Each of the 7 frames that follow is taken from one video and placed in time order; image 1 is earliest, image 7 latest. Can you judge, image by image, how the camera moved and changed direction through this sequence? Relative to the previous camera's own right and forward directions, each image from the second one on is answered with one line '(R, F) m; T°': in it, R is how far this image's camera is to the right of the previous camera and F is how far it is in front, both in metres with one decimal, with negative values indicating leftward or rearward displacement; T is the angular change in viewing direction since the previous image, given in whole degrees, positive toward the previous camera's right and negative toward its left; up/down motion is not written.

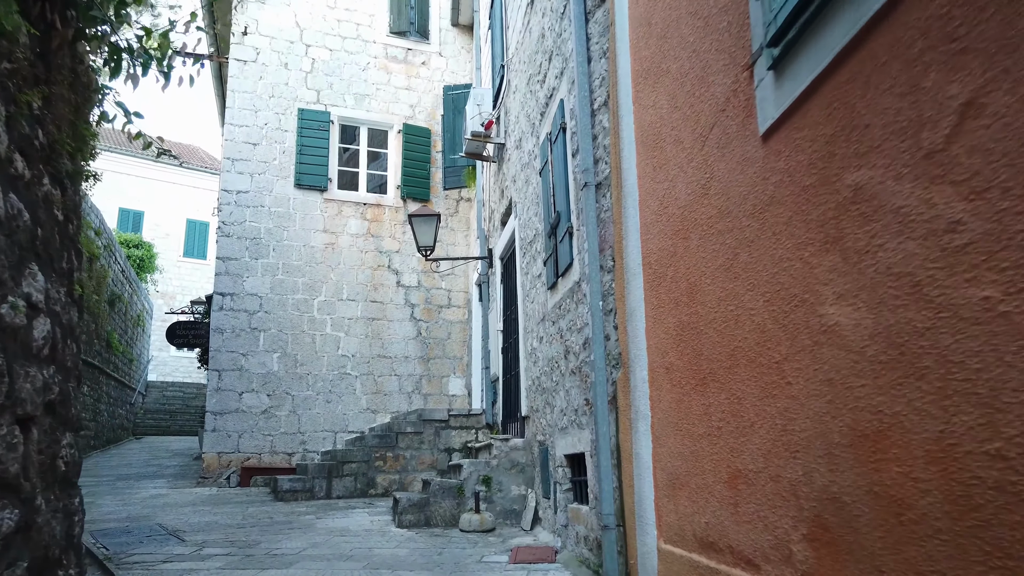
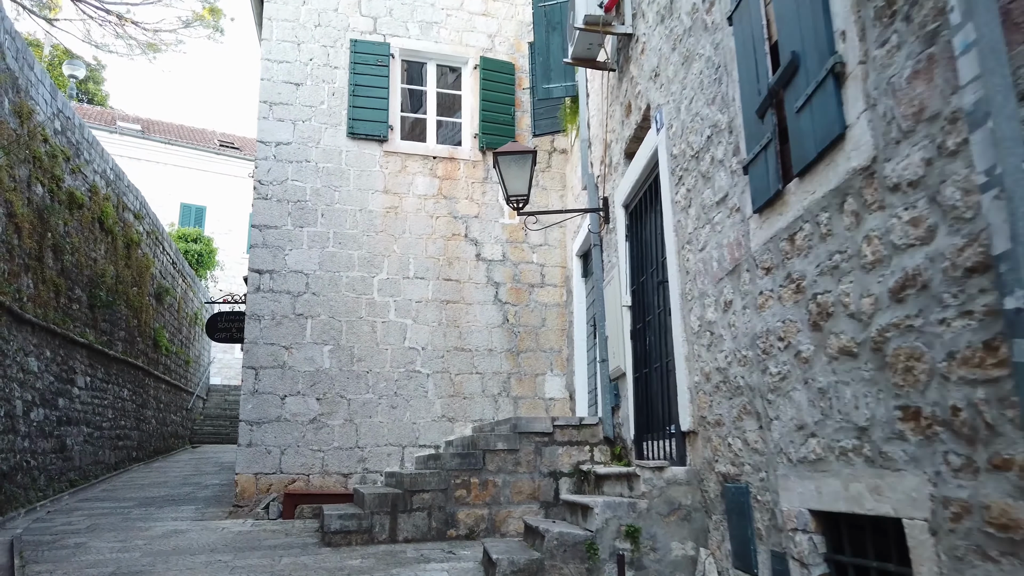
(-0.4, +1.9) m; -5°
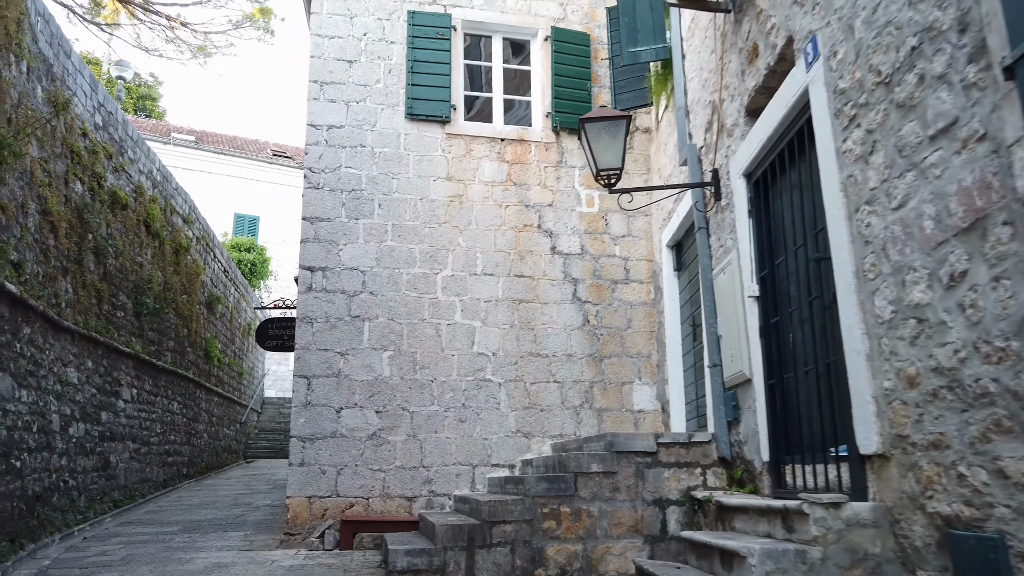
(-0.3, +0.8) m; -4°
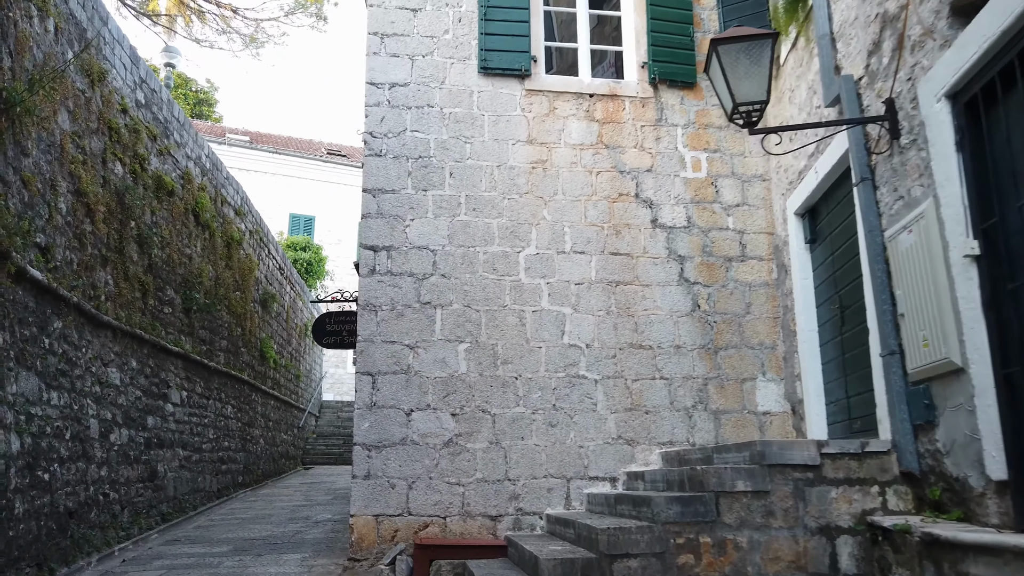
(-0.3, +0.9) m; -4°
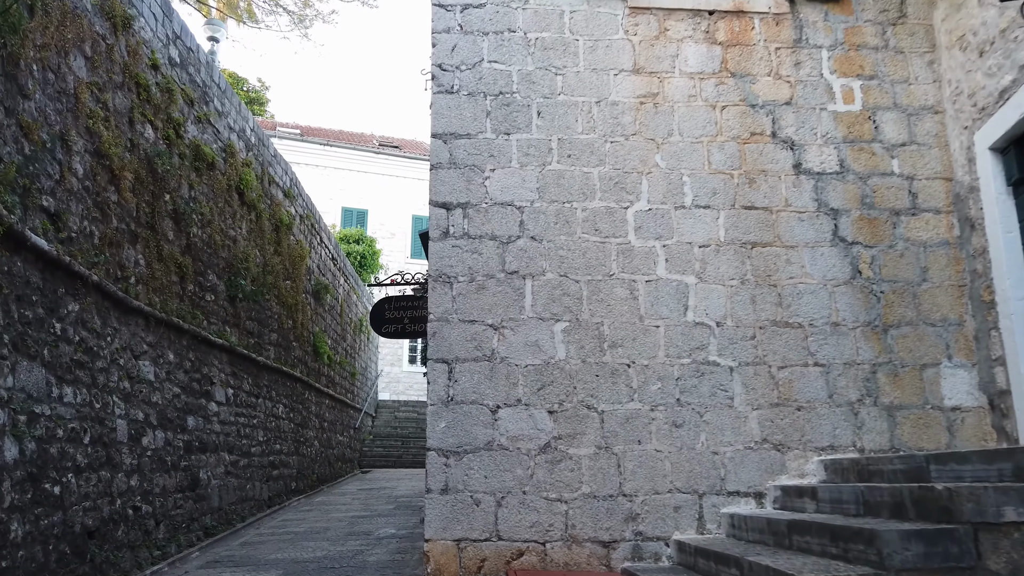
(-0.3, +1.0) m; -4°
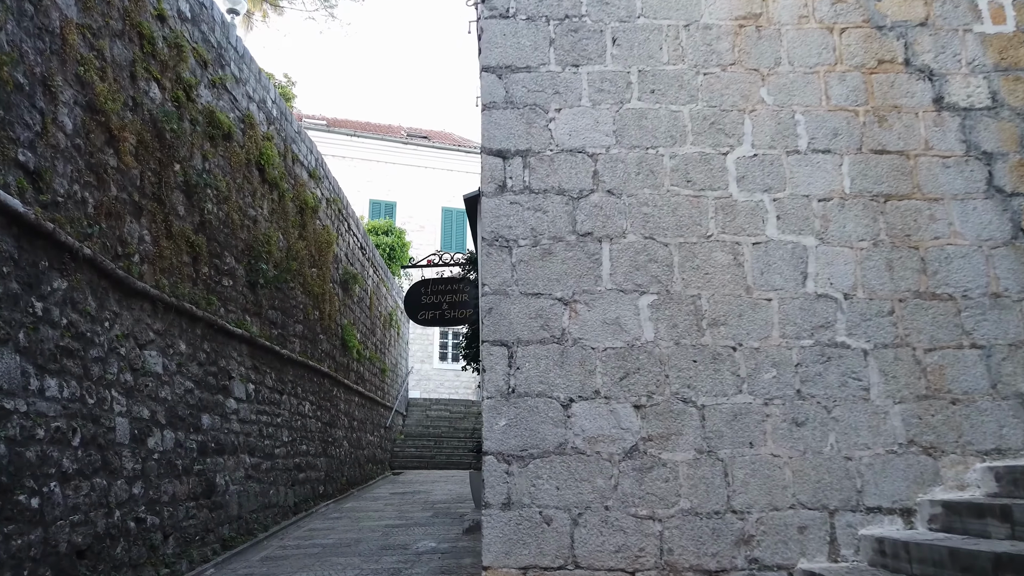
(-0.2, +0.7) m; -2°
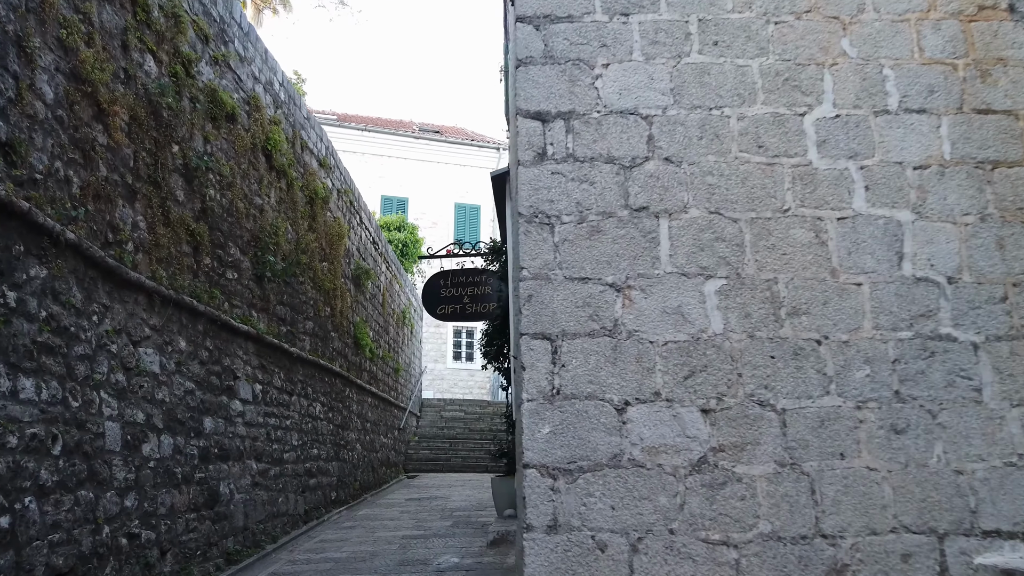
(-0.1, +0.4) m; -1°
